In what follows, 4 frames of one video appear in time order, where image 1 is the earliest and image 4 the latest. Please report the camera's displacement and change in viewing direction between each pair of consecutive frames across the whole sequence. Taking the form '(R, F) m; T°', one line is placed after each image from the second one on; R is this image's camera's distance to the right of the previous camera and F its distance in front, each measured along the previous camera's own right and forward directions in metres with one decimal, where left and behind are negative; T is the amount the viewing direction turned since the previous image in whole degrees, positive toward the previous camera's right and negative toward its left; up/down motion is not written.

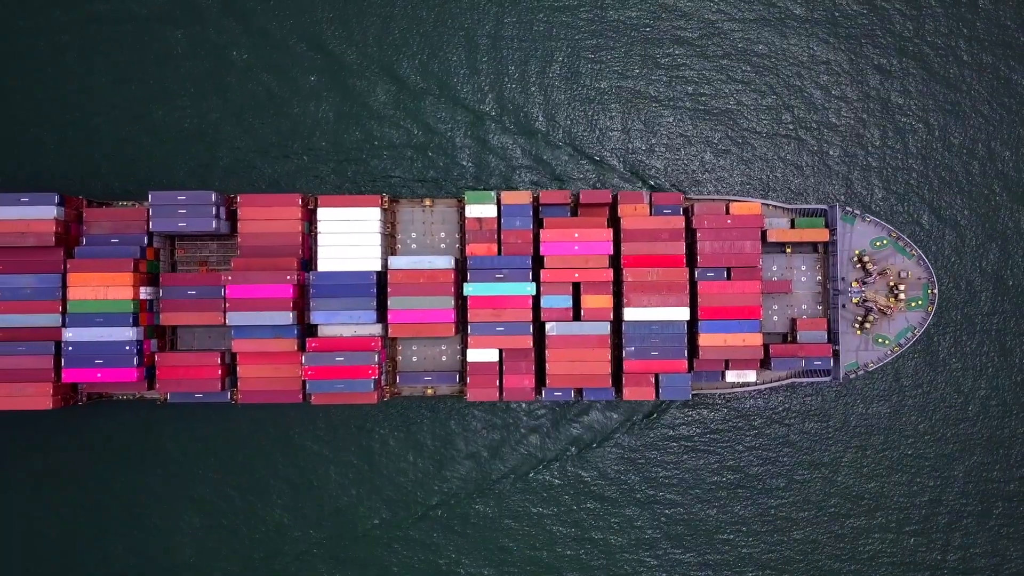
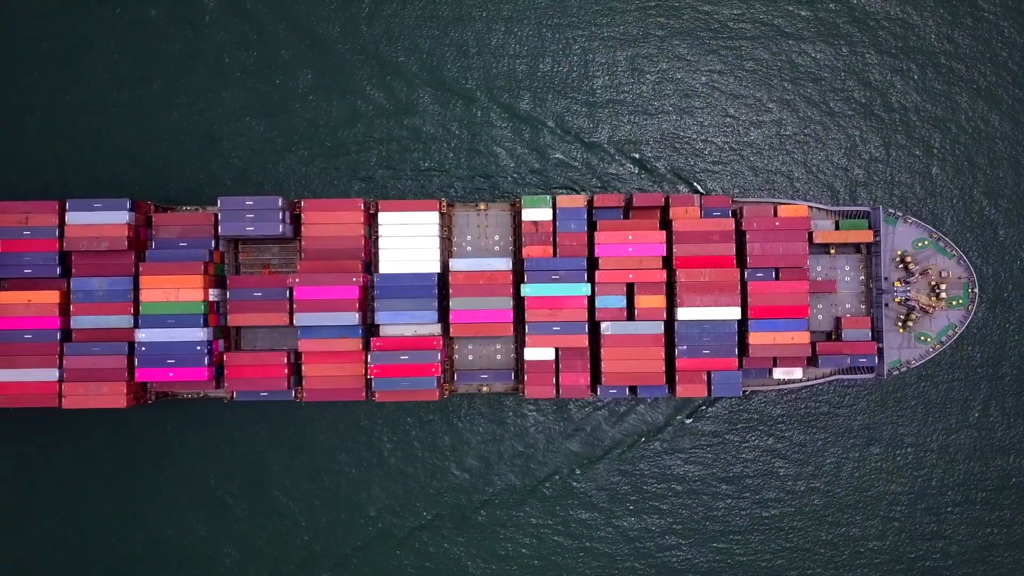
(-2.2, -0.7) m; 0°
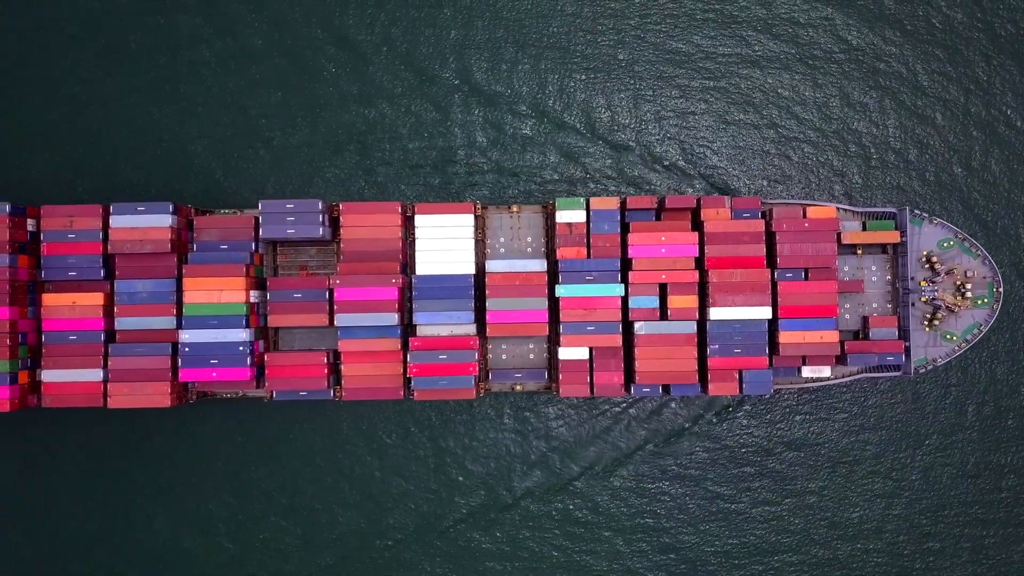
(-1.4, -0.5) m; 0°
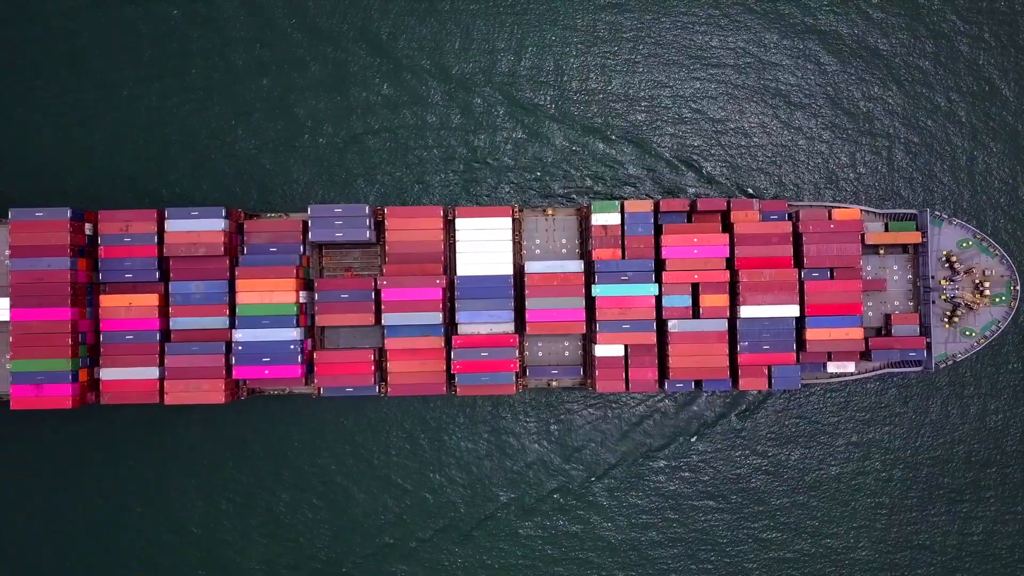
(-1.6, -1.0) m; 0°
